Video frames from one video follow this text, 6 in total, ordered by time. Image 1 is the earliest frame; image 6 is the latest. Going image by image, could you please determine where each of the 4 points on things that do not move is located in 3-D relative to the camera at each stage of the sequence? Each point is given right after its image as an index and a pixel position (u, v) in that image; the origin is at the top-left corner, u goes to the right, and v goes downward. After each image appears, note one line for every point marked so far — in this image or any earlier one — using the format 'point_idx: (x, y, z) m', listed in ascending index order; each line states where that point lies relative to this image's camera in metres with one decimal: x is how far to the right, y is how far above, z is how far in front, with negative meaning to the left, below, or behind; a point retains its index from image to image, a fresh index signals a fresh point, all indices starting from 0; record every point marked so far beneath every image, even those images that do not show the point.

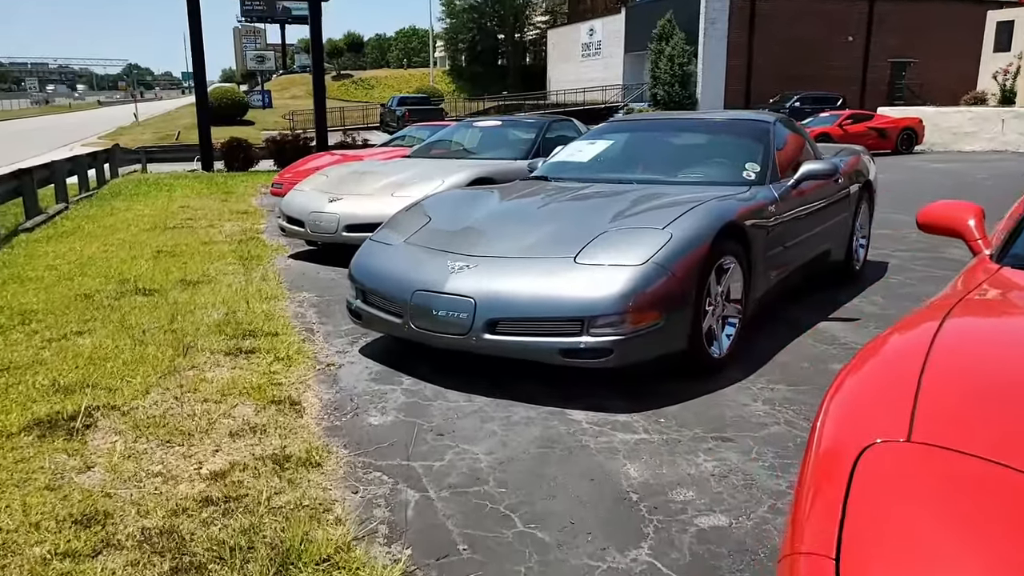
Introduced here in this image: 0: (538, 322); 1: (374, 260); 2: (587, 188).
0: (+0.1, -0.2, +3.6) m
1: (-0.8, +0.2, +4.3) m
2: (+0.5, +0.6, +5.1) m
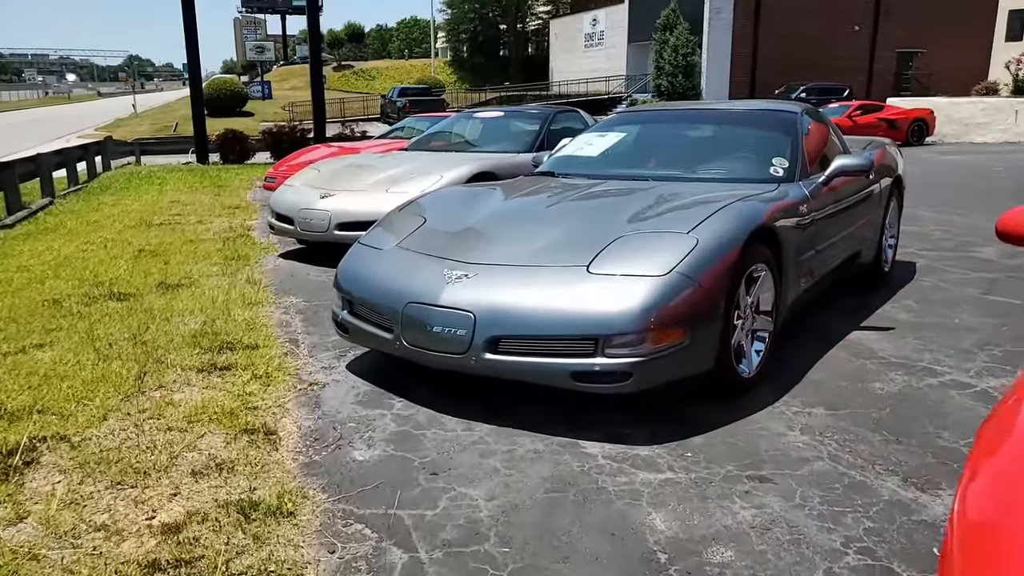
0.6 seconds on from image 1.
0: (+0.1, -0.2, +3.1) m
1: (-0.7, +0.1, +3.8) m
2: (+0.5, +0.6, +4.6) m
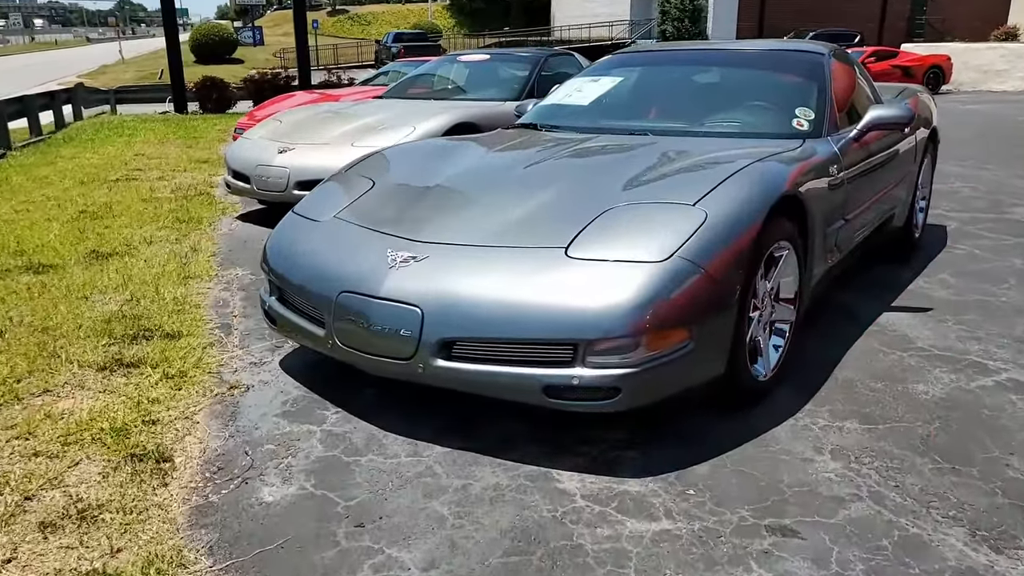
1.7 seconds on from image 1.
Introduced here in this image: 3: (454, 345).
0: (0.0, -0.2, +2.5) m
1: (-0.9, +0.2, +3.1) m
2: (+0.4, +0.7, +3.9) m
3: (-0.2, -0.2, +2.5) m
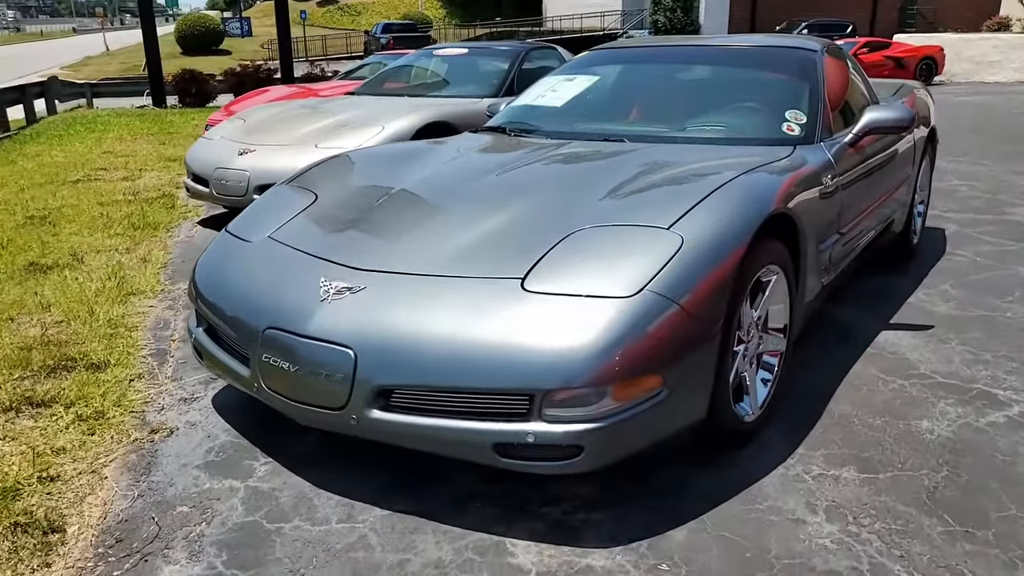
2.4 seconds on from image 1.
0: (-0.2, -0.3, +2.1) m
1: (-1.0, +0.1, +2.8) m
2: (+0.2, +0.6, +3.6) m
3: (-0.3, -0.3, +2.2) m
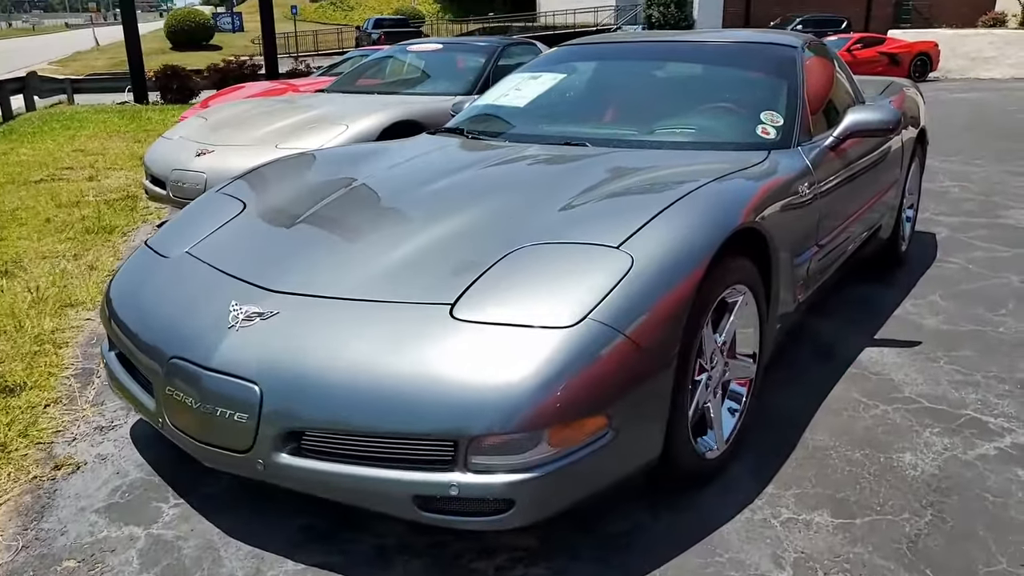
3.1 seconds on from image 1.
0: (-0.3, -0.4, +1.9) m
1: (-1.2, 0.0, +2.5) m
2: (0.0, +0.6, +3.3) m
3: (-0.5, -0.4, +1.9) m
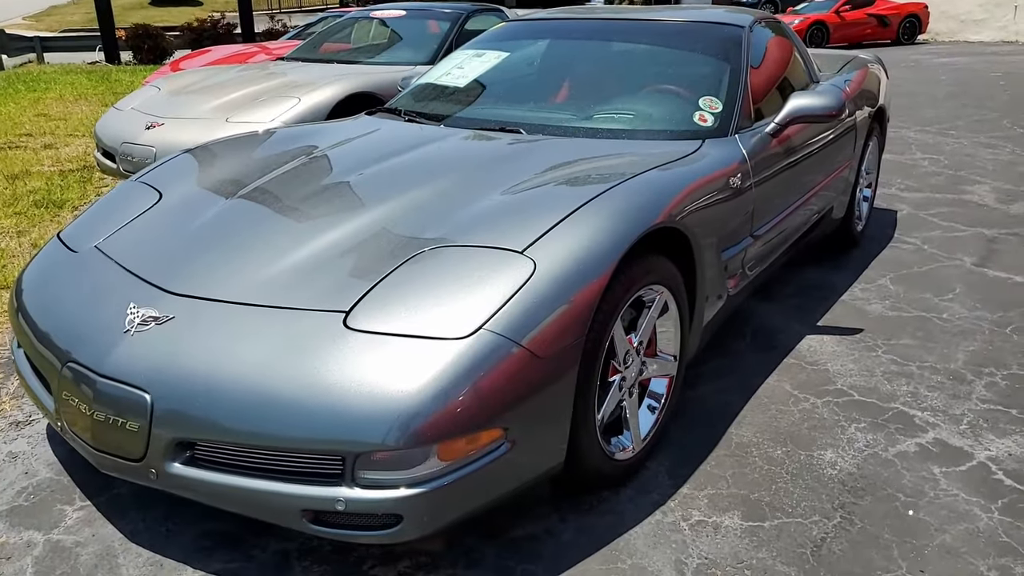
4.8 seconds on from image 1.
0: (-0.6, -0.4, +1.8) m
1: (-1.5, 0.0, +2.5) m
2: (-0.2, +0.6, +3.2) m
3: (-0.8, -0.4, +1.9) m
